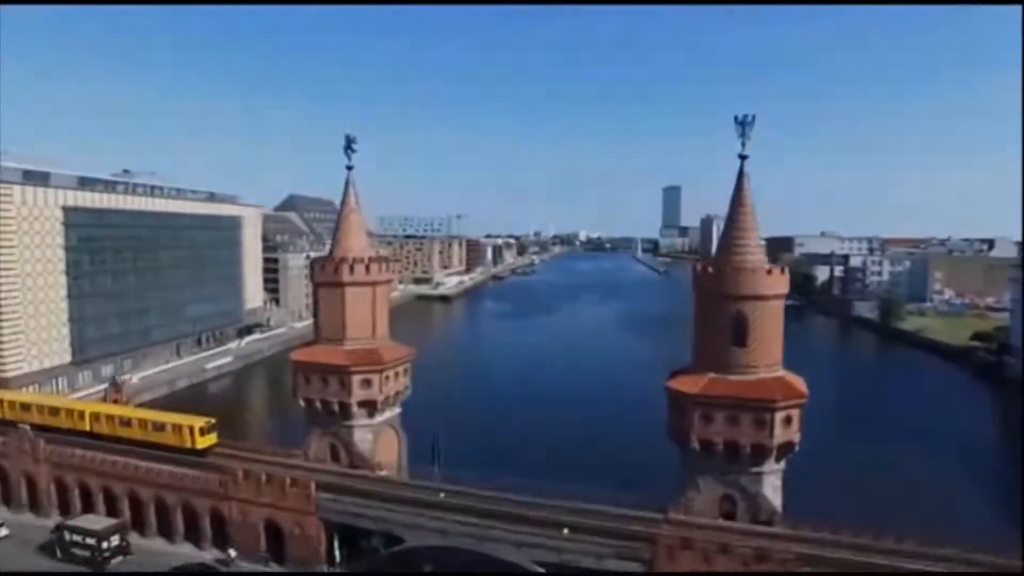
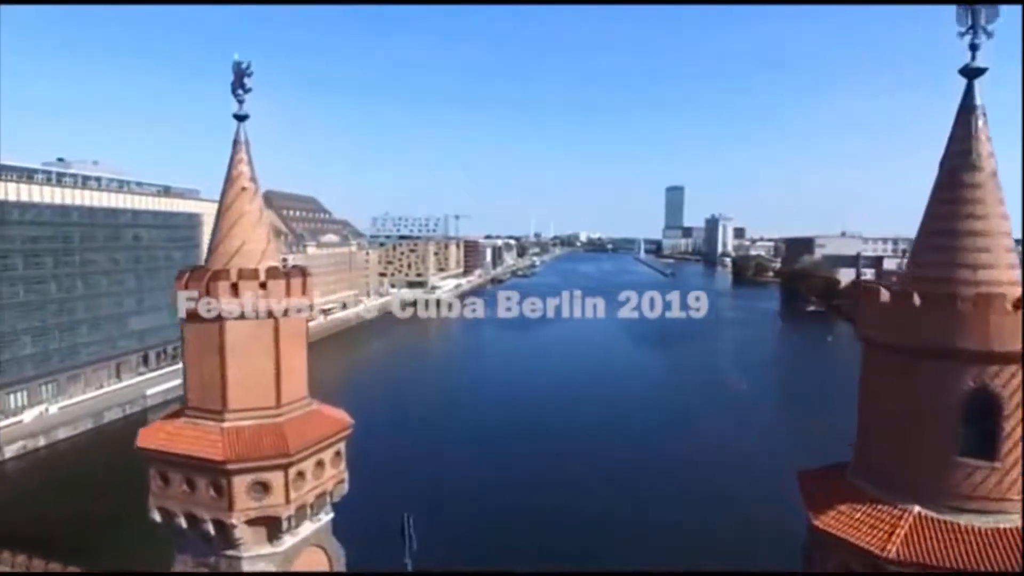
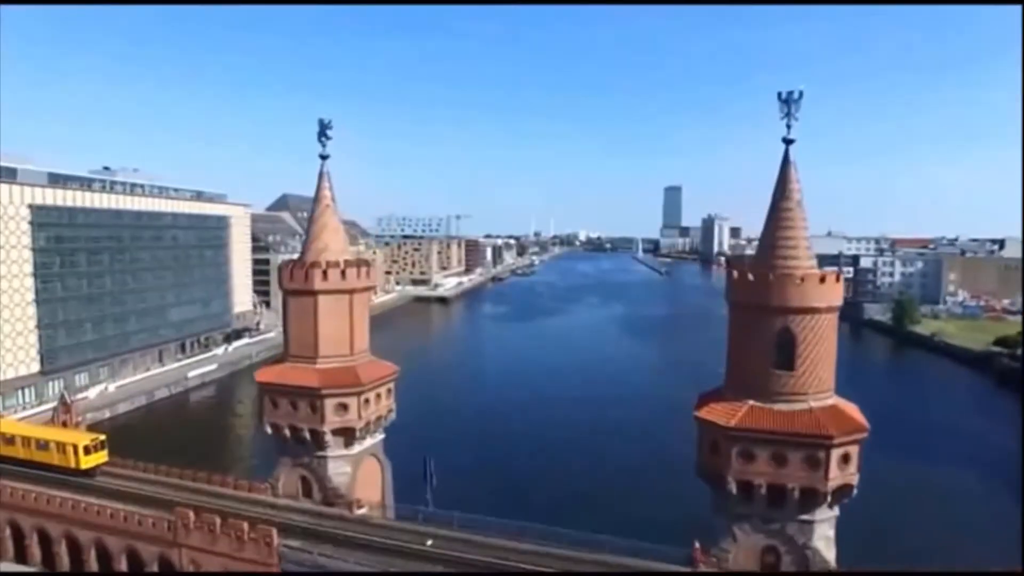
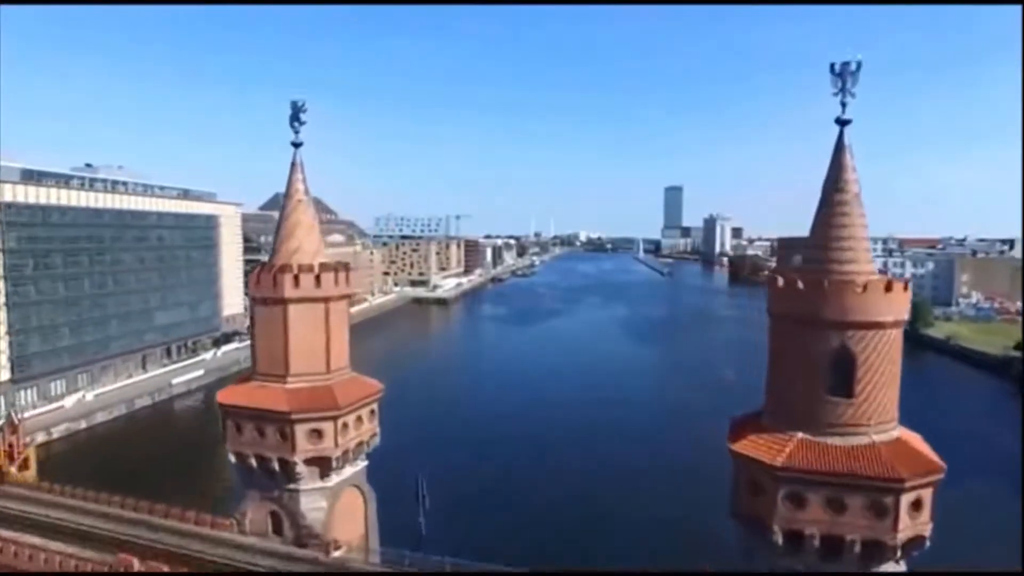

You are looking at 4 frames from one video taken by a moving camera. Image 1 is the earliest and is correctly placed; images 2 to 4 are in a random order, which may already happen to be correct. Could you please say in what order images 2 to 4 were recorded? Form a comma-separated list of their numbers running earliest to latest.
3, 4, 2
